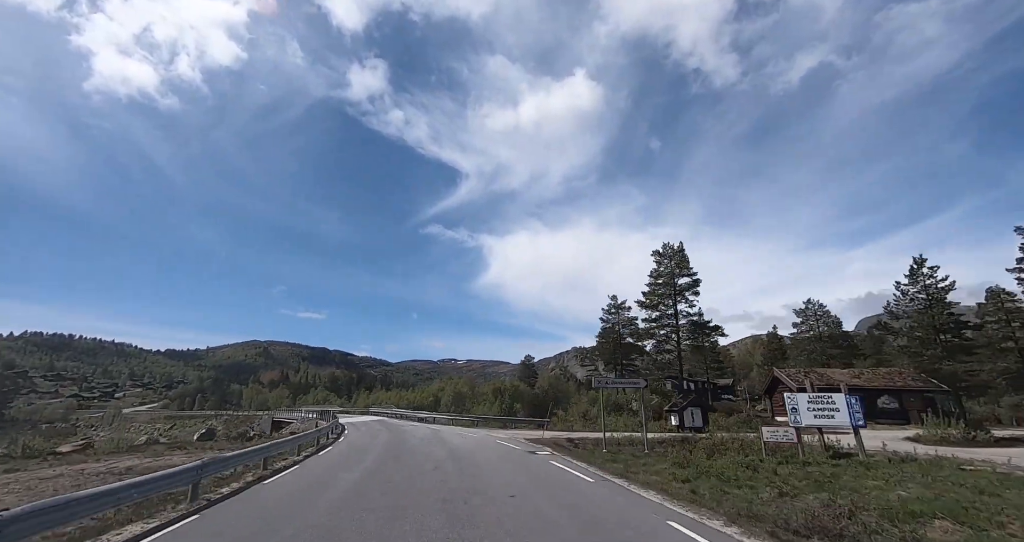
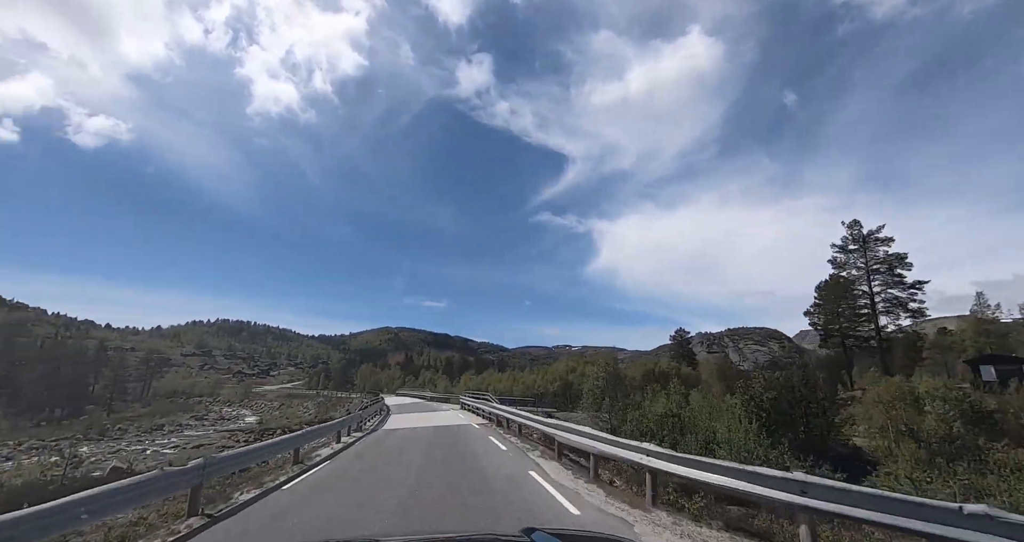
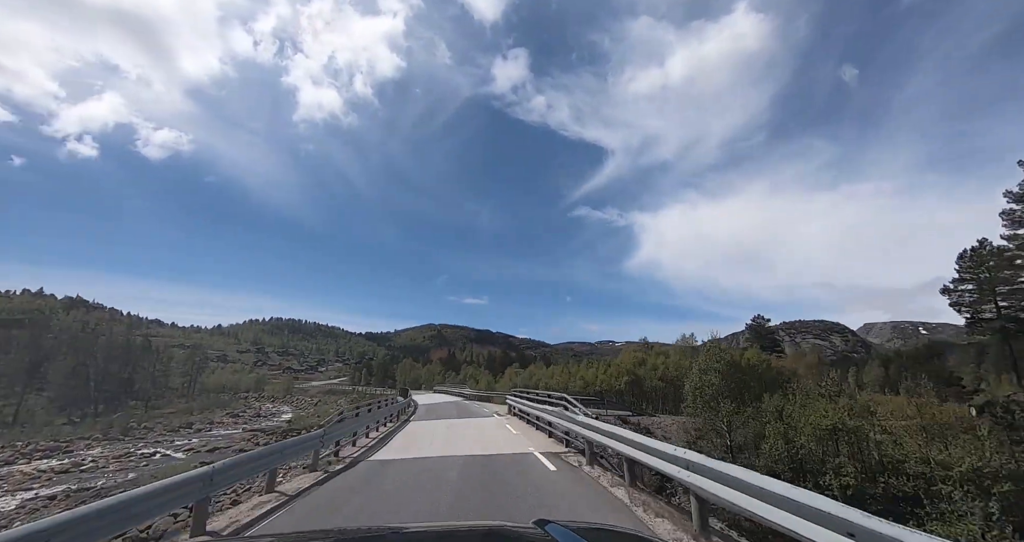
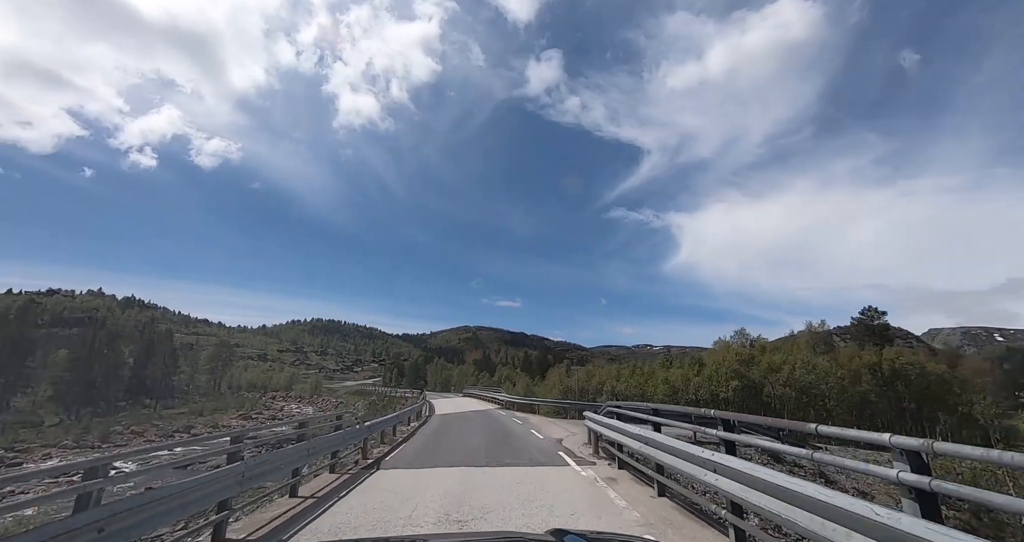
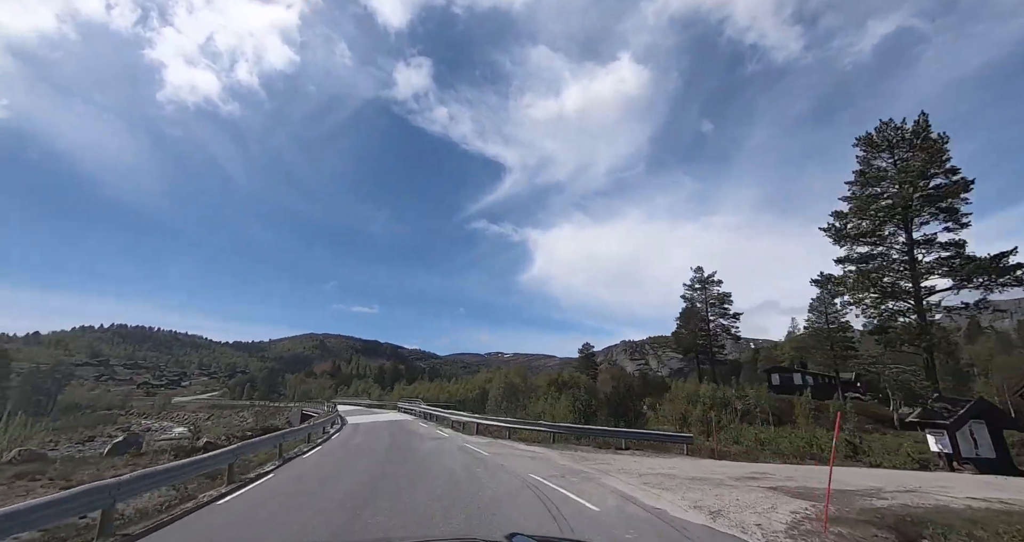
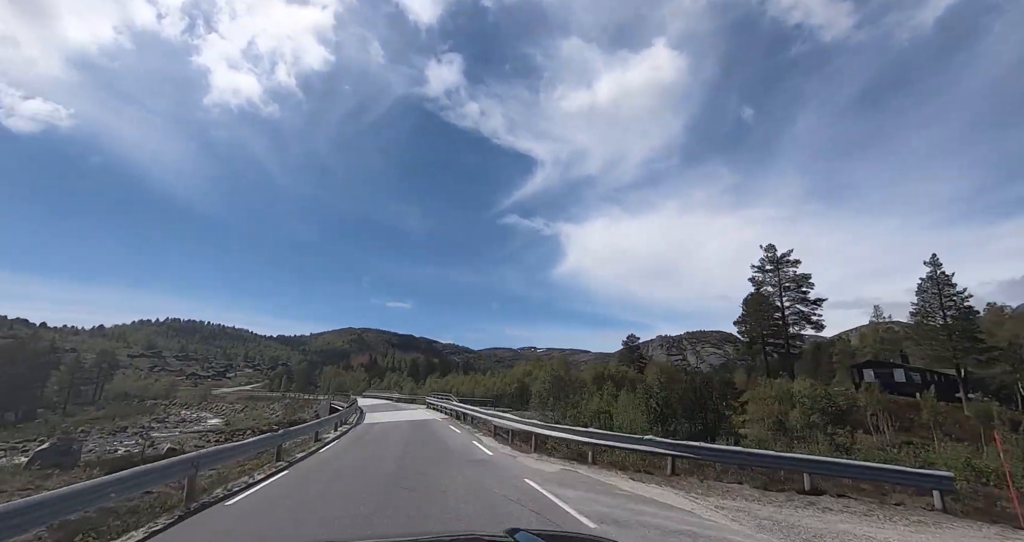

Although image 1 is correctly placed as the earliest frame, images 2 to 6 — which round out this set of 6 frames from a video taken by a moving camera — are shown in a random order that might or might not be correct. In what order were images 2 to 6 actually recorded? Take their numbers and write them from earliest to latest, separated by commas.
5, 6, 2, 3, 4
